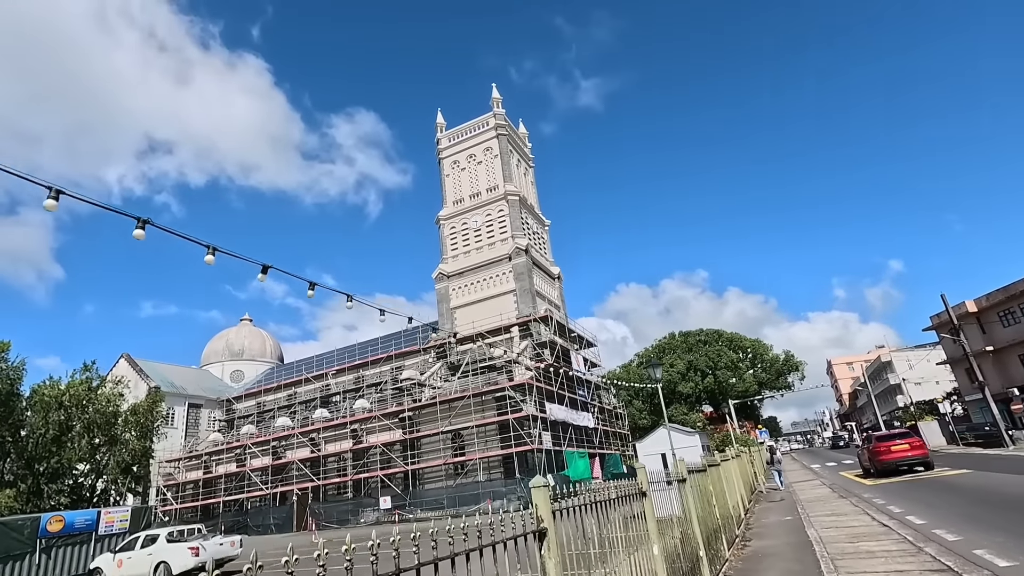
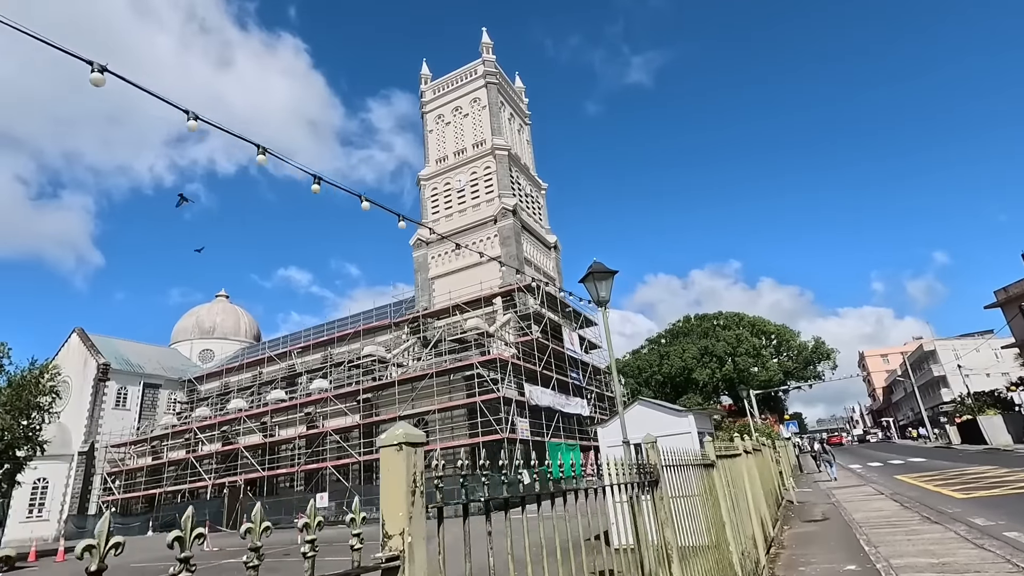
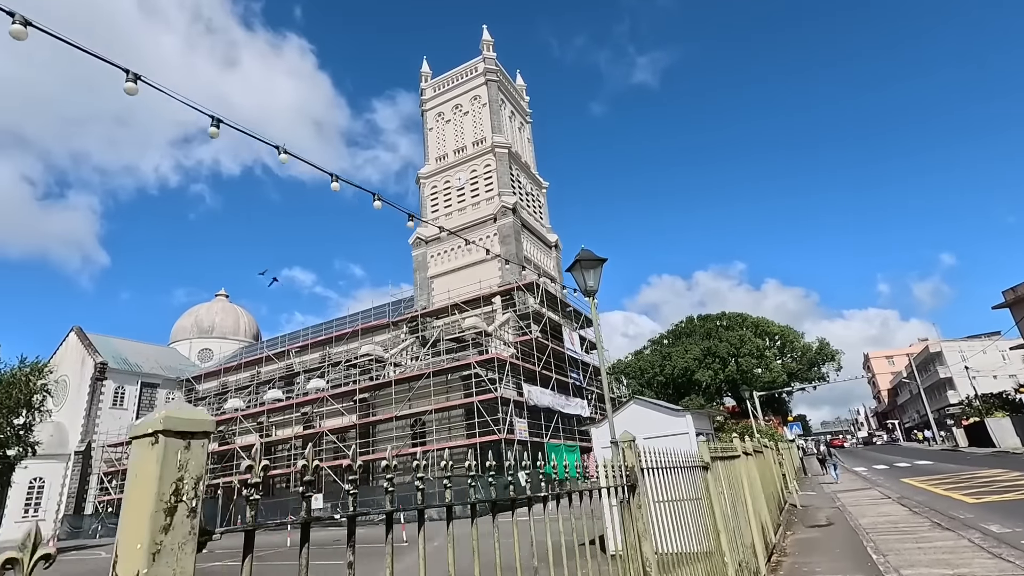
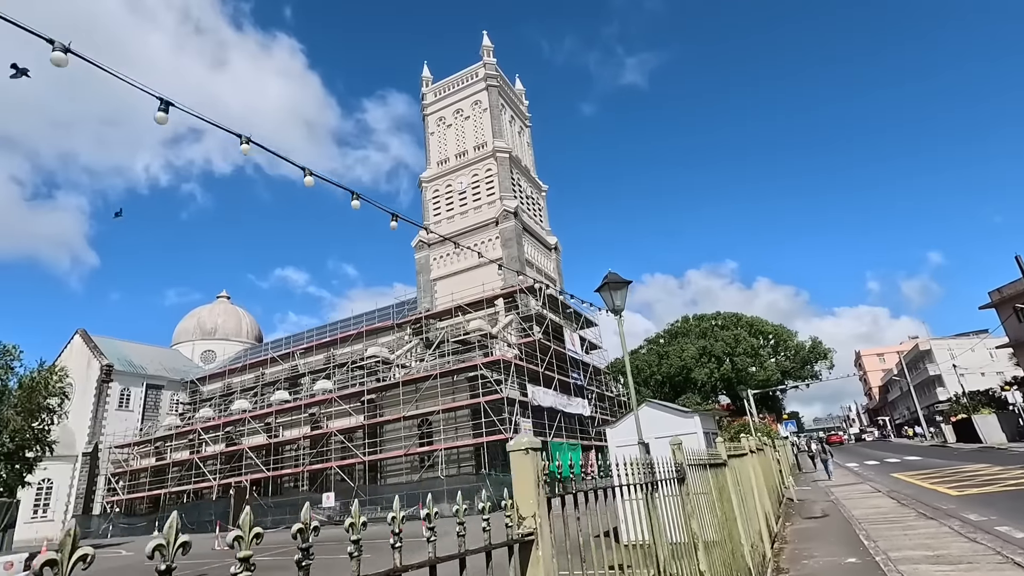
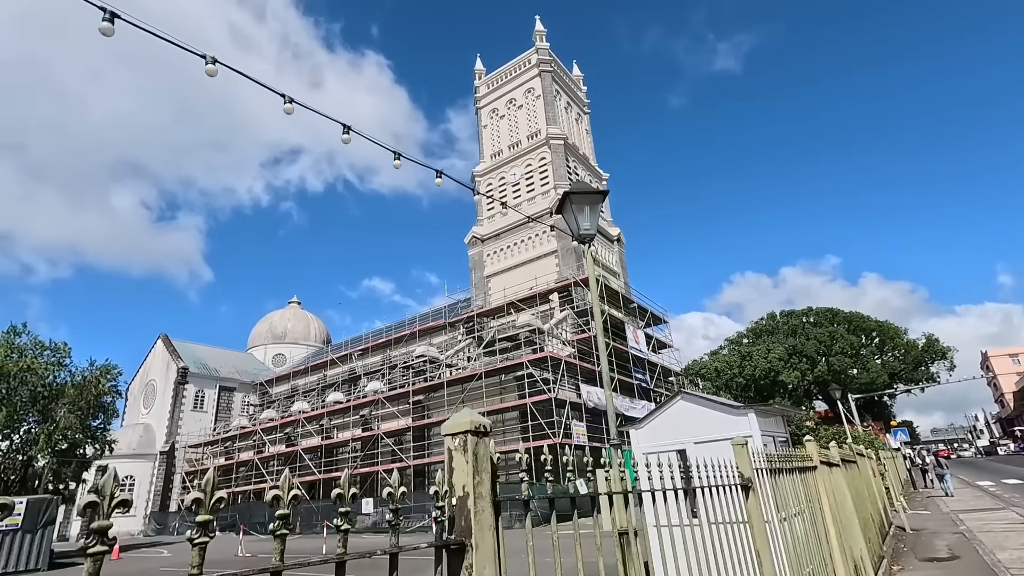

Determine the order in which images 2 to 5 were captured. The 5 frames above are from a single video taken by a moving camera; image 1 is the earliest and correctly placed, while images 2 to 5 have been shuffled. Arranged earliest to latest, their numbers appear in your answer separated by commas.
4, 2, 3, 5
